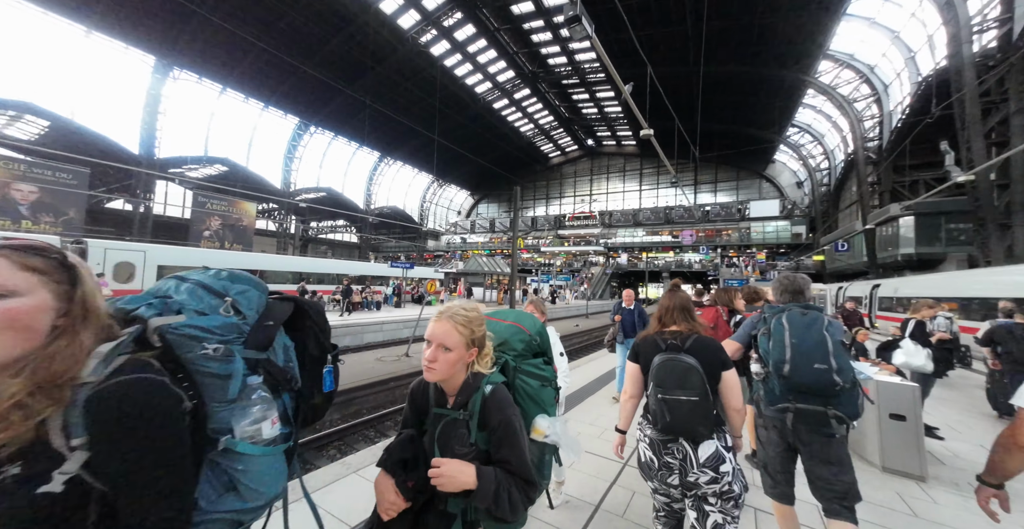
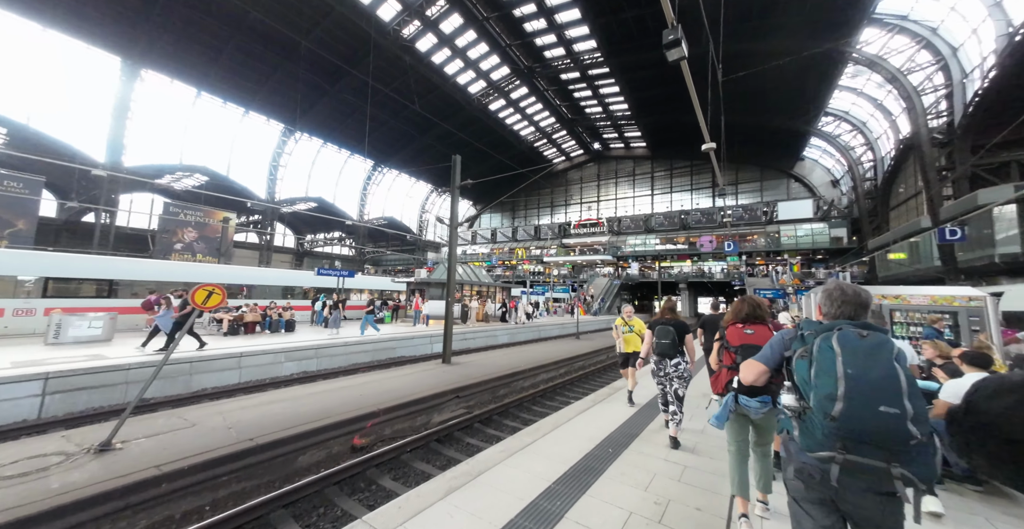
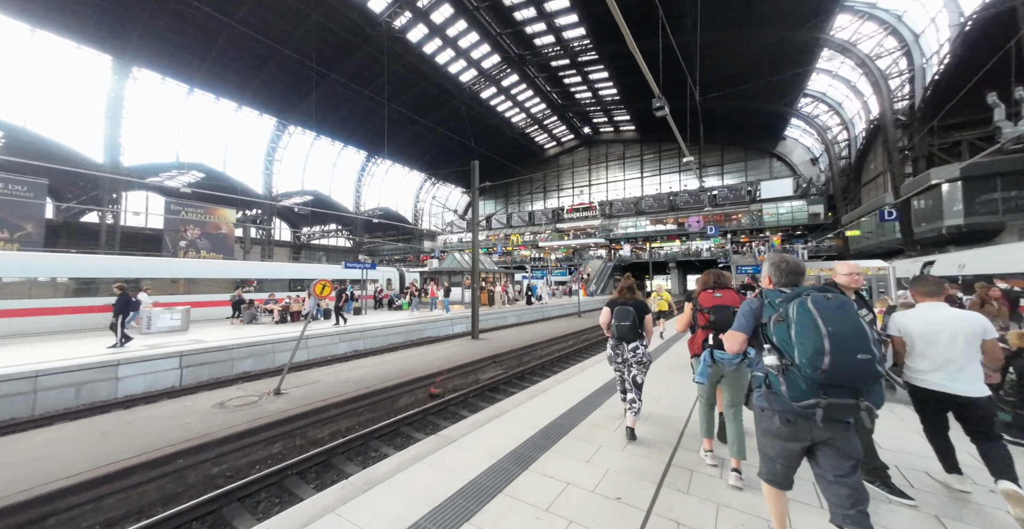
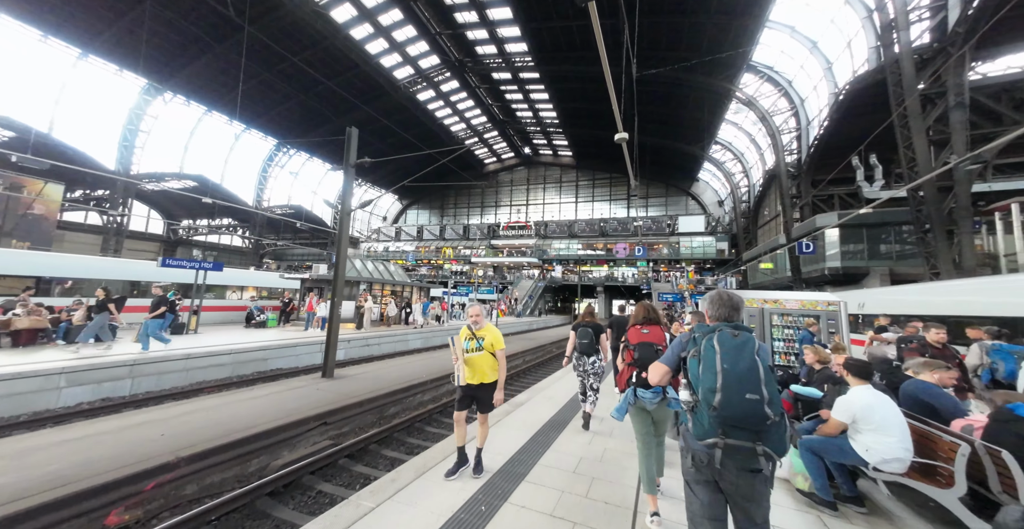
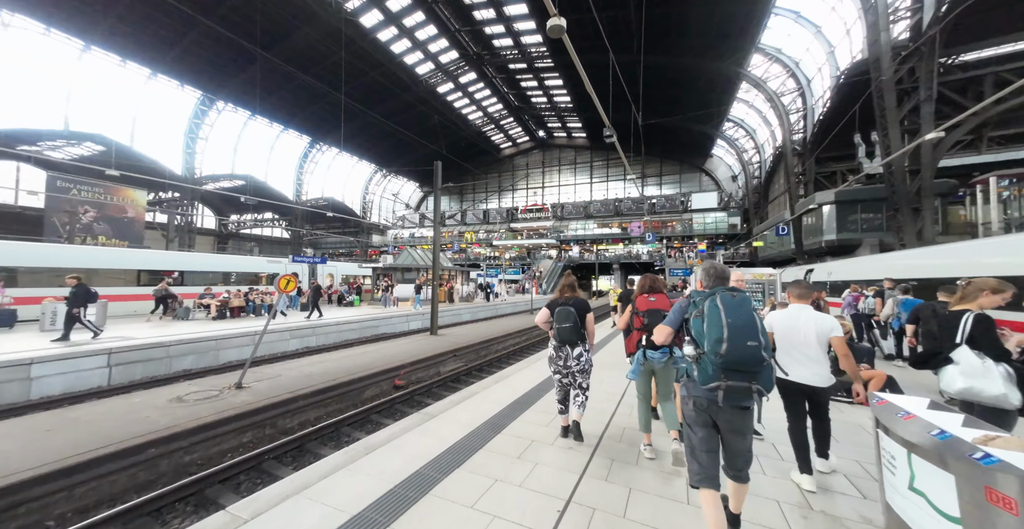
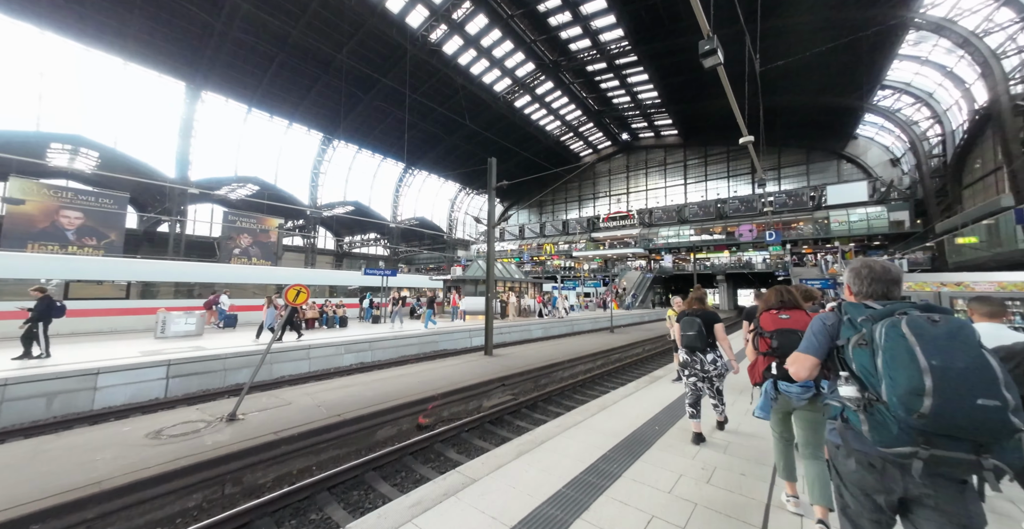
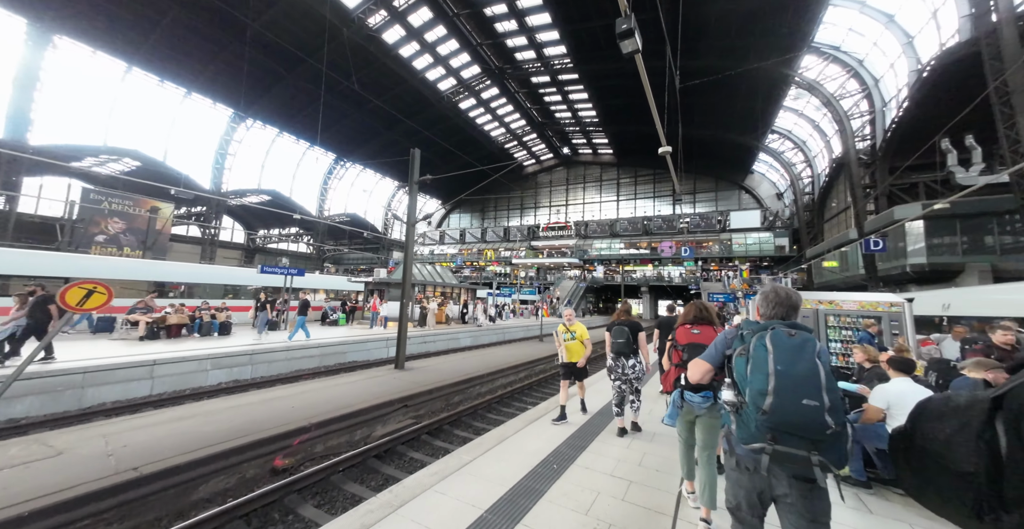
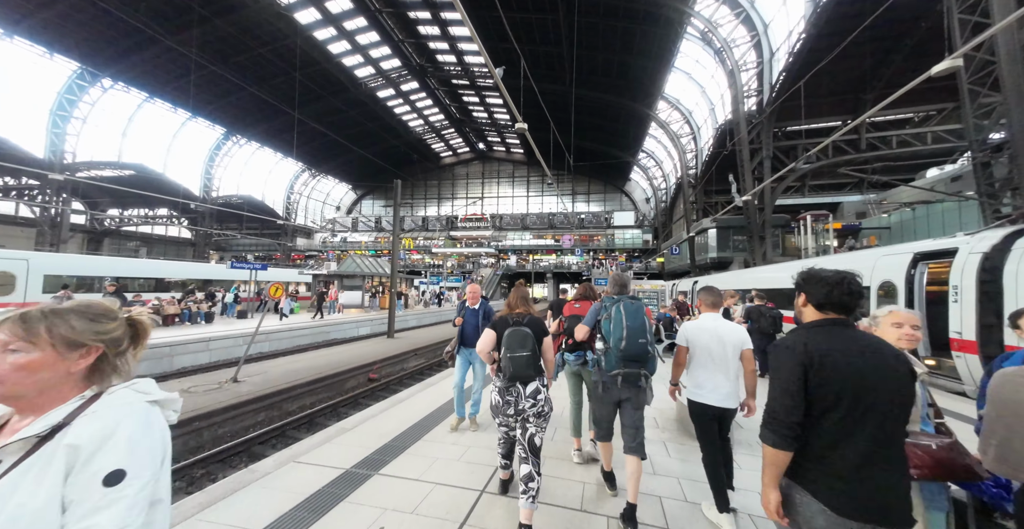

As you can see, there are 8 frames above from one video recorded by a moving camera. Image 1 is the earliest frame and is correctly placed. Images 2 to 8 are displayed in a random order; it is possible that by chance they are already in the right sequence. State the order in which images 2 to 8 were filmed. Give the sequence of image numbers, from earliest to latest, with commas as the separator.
8, 5, 3, 6, 2, 7, 4
